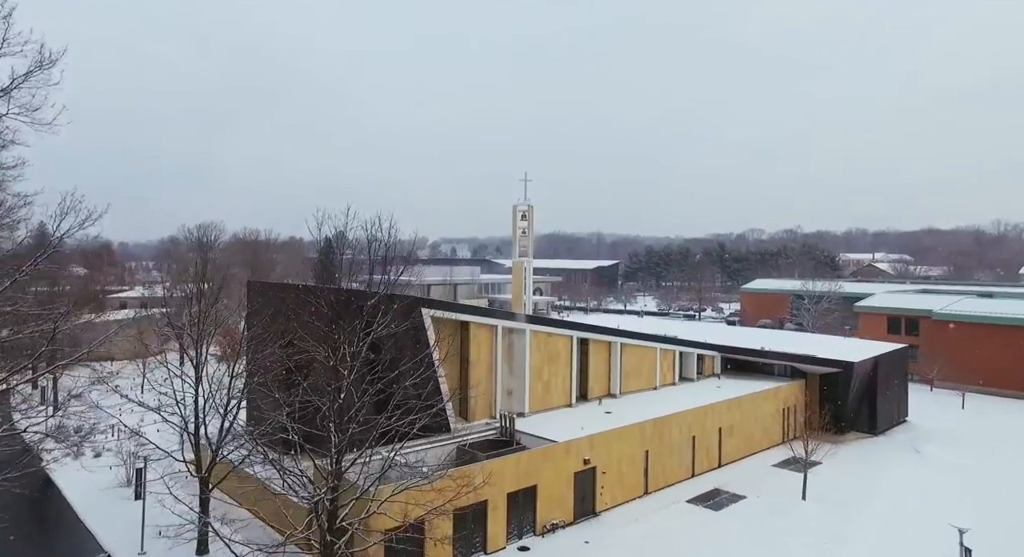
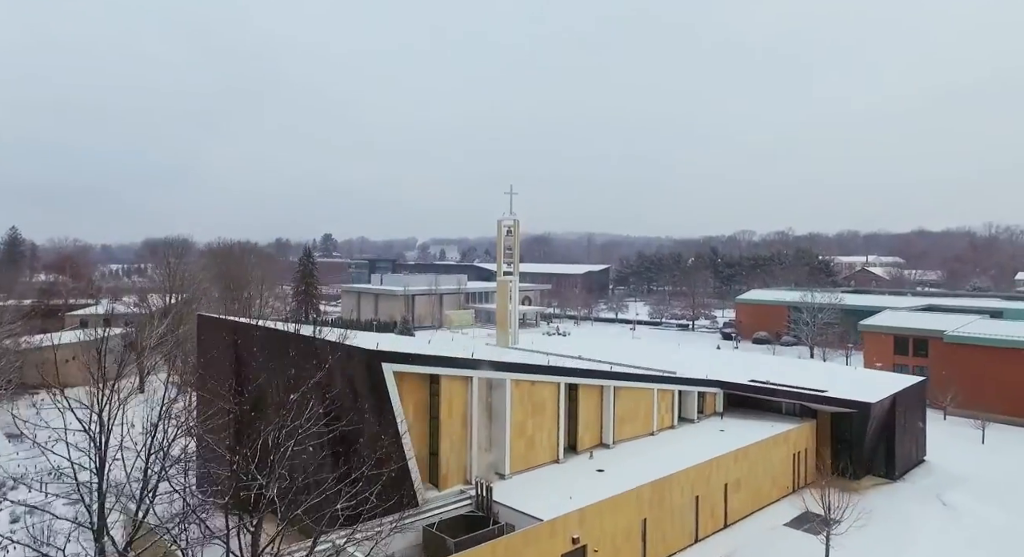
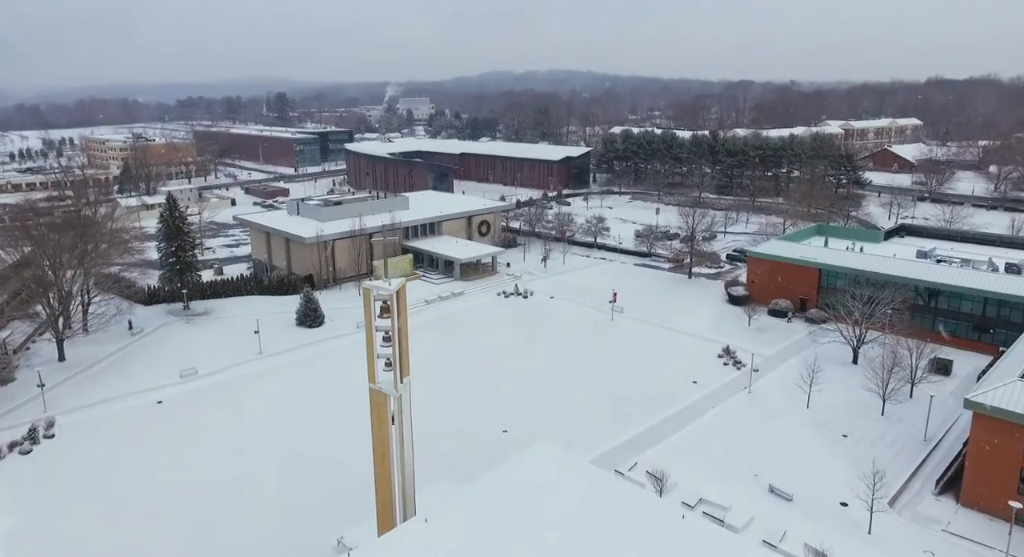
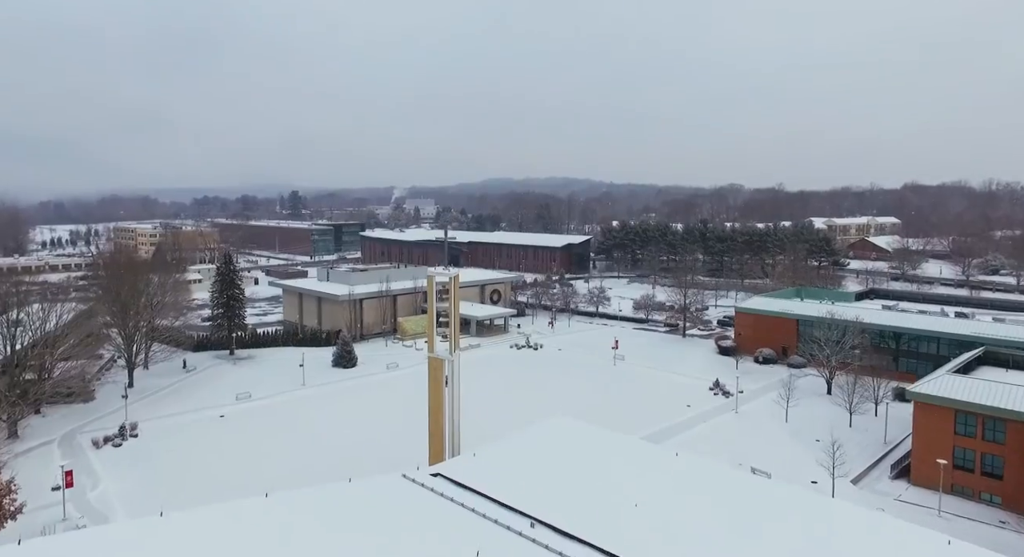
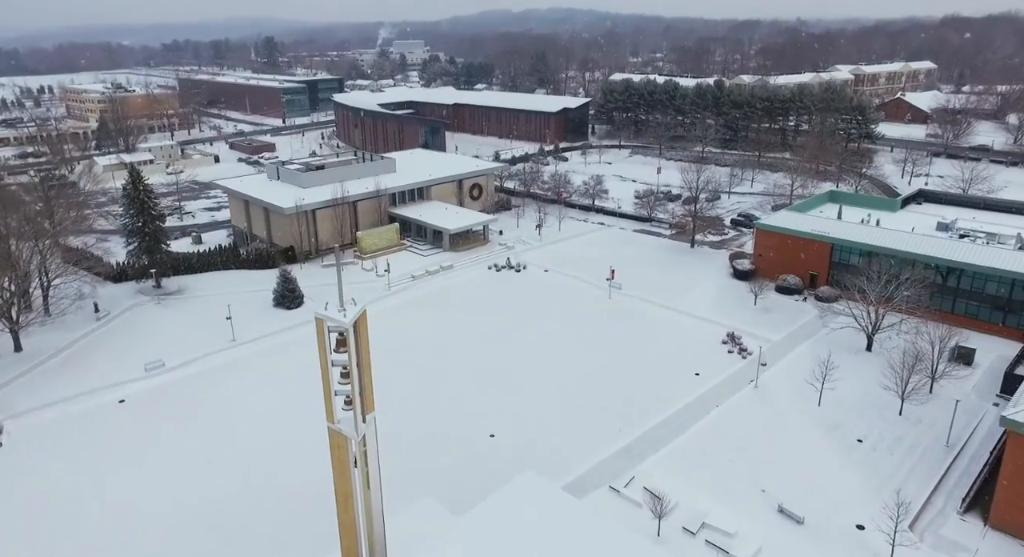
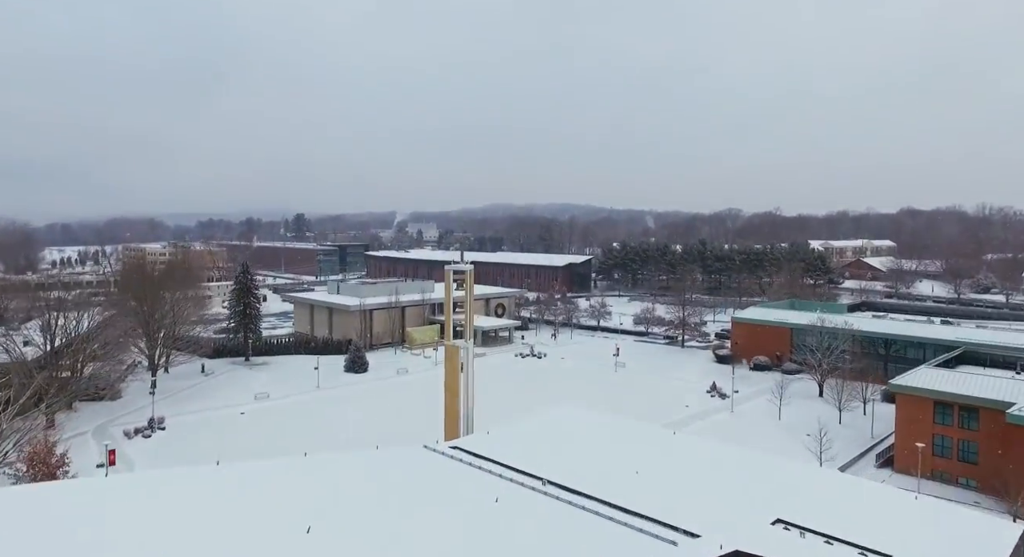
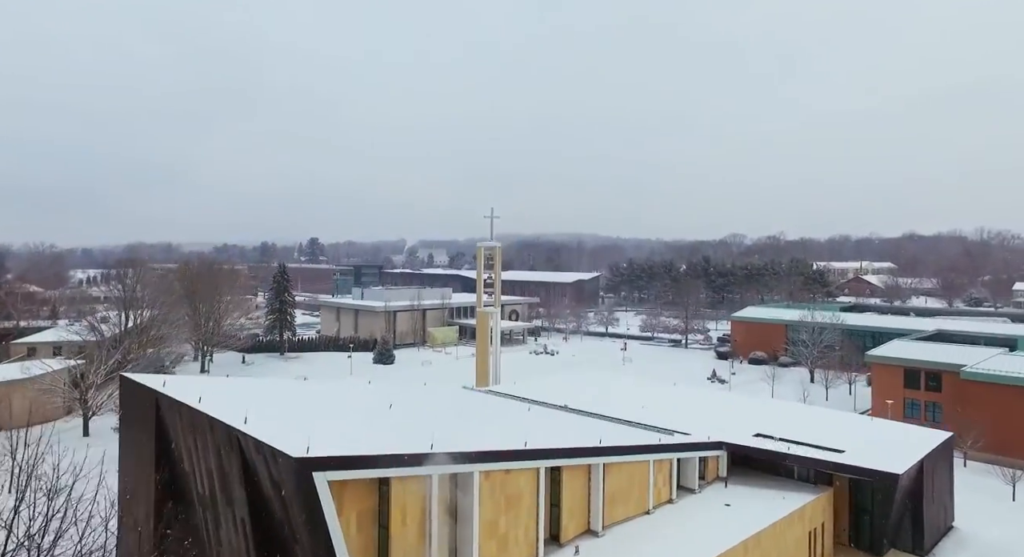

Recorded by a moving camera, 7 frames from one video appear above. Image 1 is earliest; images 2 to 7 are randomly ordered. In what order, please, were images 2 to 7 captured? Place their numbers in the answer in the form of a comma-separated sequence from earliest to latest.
2, 7, 6, 4, 3, 5
